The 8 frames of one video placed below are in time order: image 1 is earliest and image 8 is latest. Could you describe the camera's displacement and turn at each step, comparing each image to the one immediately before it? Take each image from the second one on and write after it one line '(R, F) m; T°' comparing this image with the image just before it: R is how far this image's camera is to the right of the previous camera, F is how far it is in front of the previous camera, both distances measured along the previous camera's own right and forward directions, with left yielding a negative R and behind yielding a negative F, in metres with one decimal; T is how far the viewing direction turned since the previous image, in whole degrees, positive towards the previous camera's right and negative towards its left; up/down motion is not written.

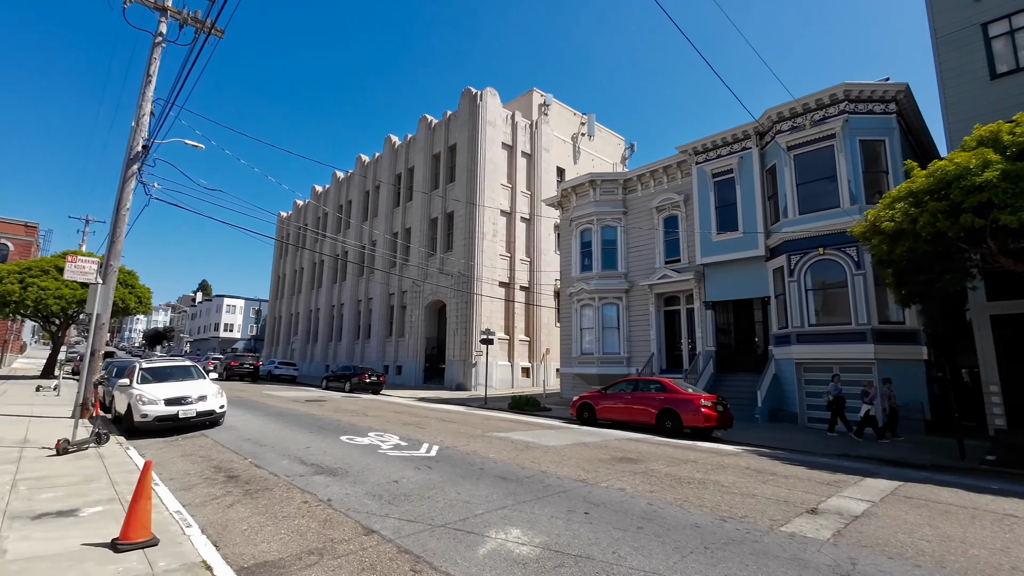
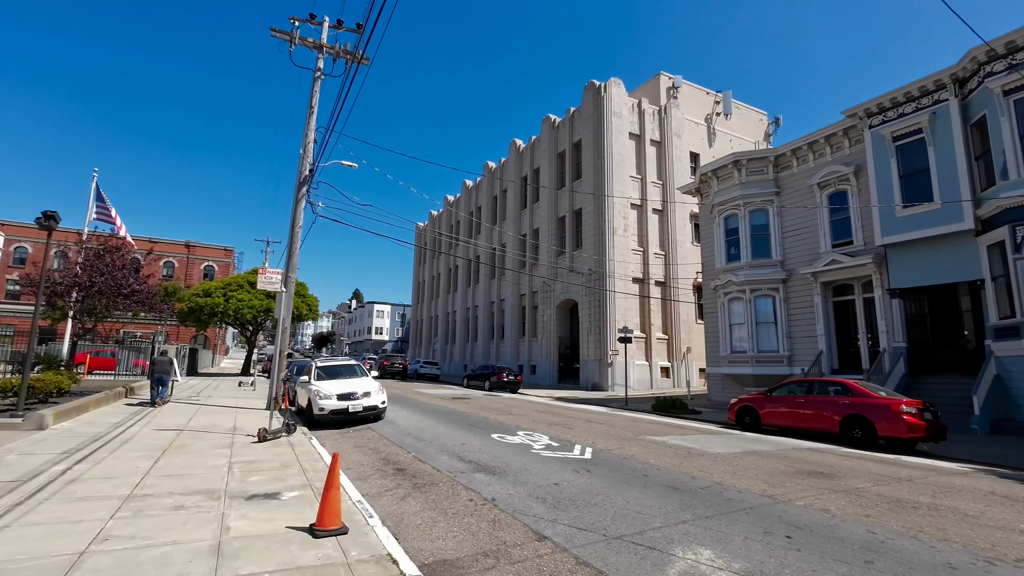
(-0.5, +0.3) m; -15°
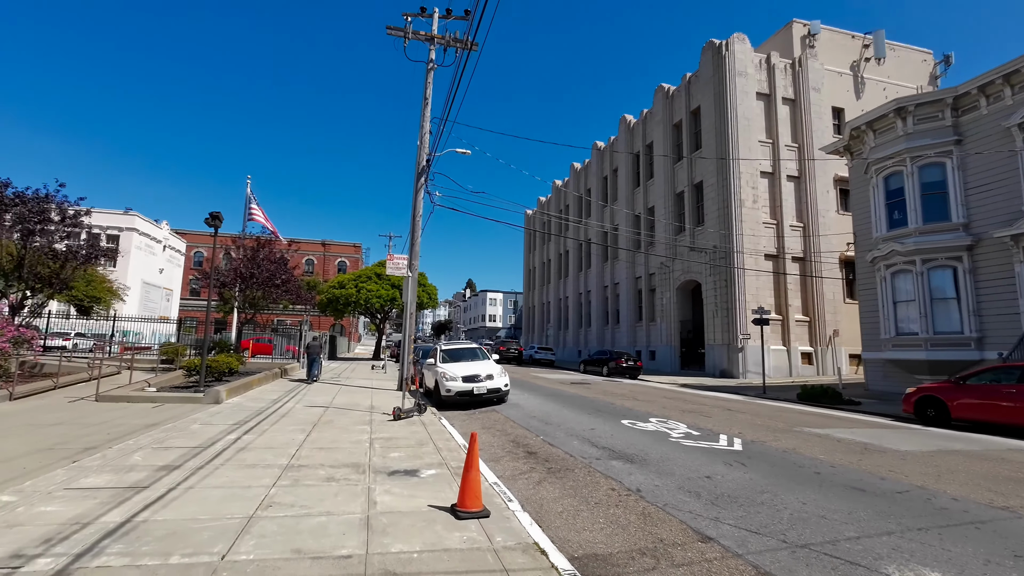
(-0.3, +0.4) m; -13°
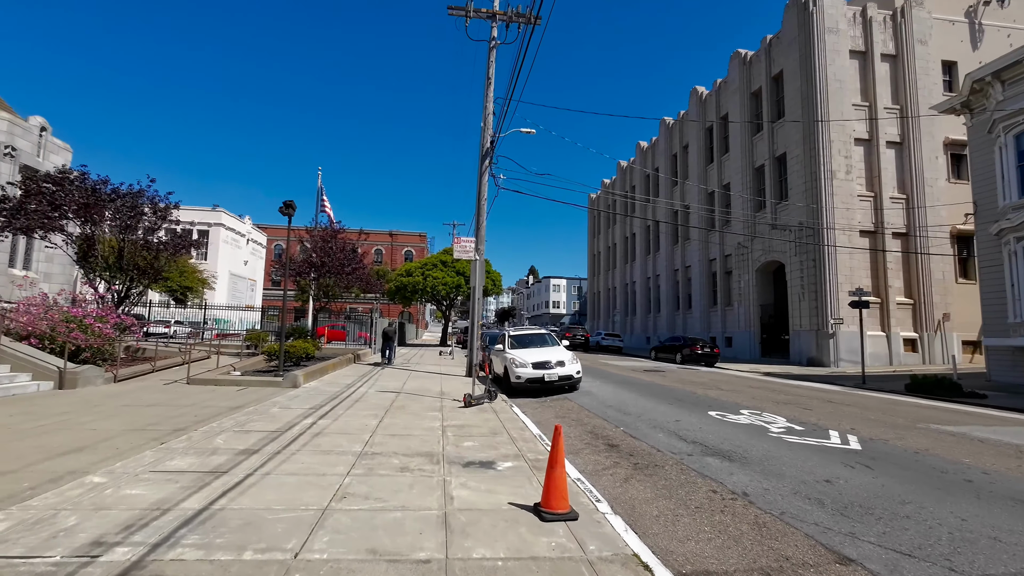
(-0.2, +0.5) m; -7°
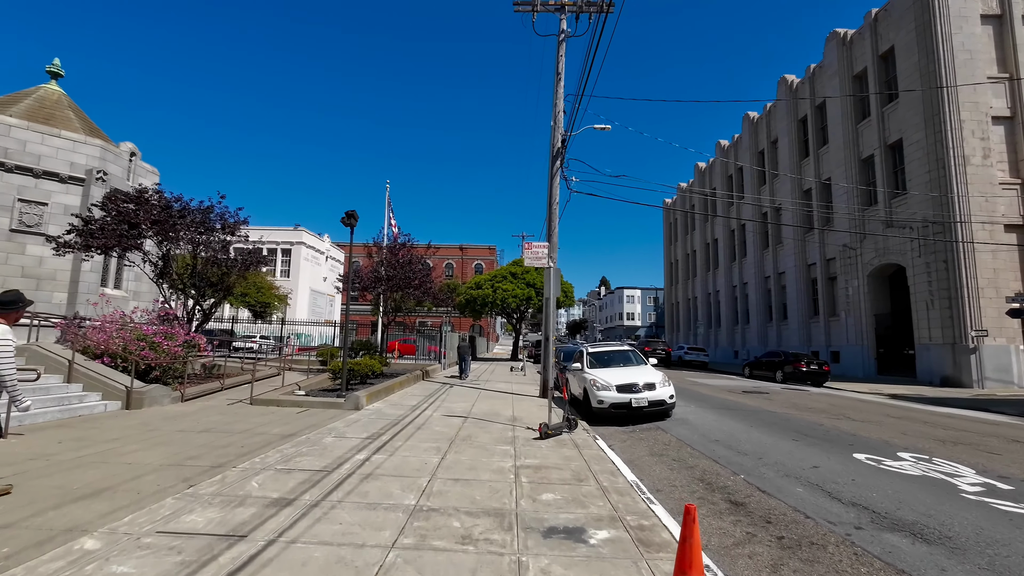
(-0.2, +1.3) m; -8°
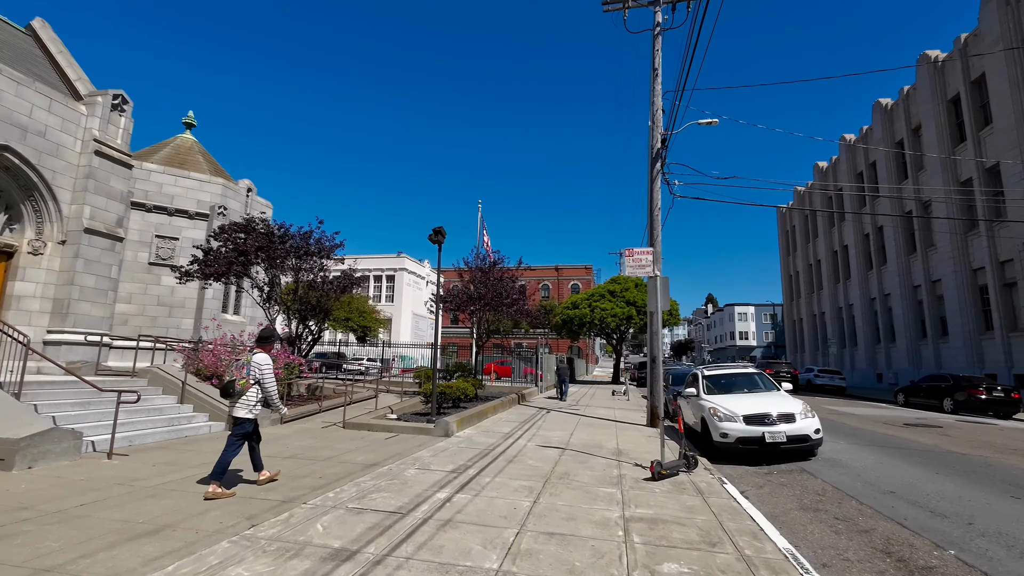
(0.0, +1.0) m; -11°
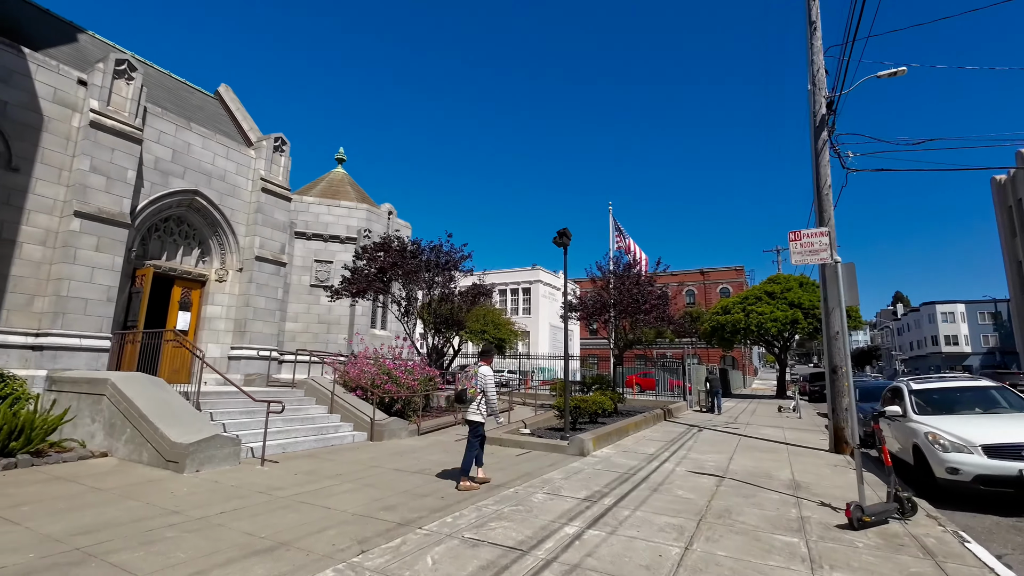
(+0.1, +0.8) m; -16°
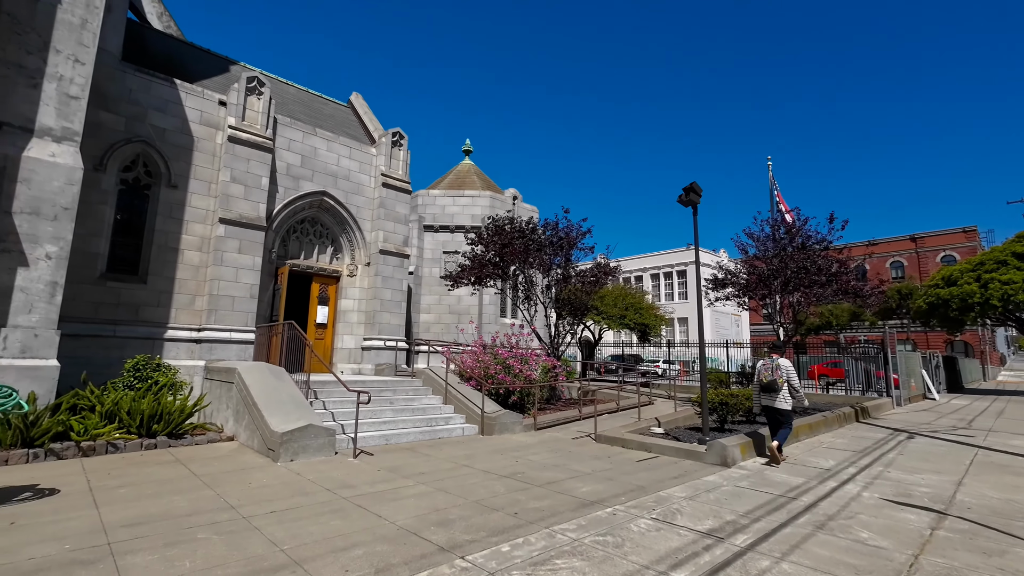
(+0.7, +1.4) m; -18°
